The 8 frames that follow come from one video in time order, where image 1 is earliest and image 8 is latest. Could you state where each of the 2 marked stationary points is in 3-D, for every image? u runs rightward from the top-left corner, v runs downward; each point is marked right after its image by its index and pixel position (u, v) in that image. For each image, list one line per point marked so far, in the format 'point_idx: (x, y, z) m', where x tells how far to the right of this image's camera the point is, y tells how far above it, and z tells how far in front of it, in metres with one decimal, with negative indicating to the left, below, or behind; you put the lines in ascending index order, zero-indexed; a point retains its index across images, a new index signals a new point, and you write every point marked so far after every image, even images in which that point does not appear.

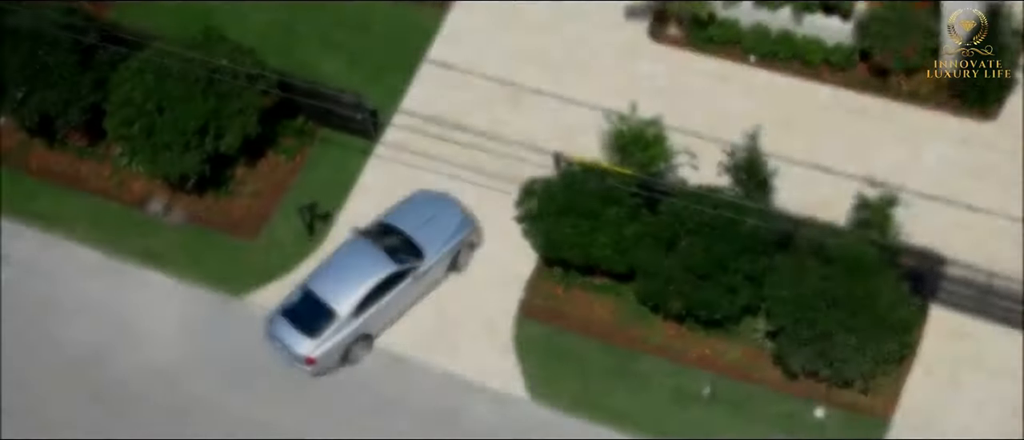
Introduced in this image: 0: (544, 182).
0: (+0.4, +0.5, +19.8) m
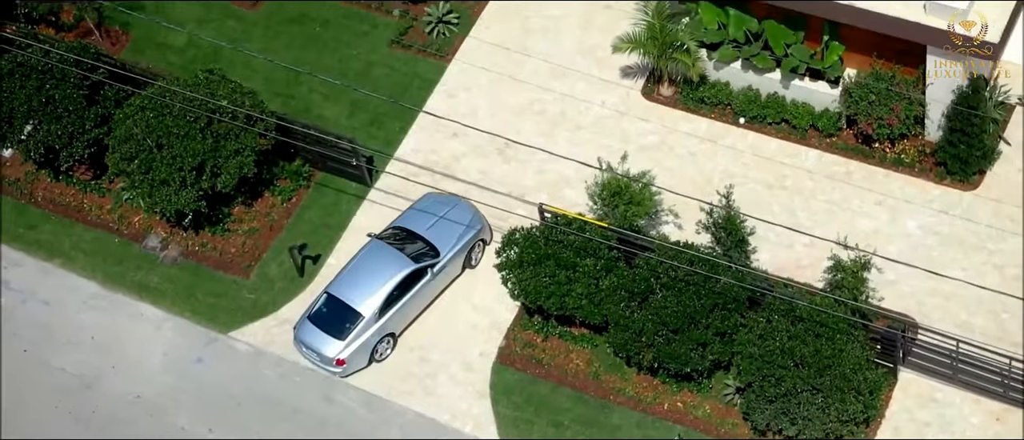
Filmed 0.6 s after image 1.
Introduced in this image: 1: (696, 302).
0: (+0.2, -0.2, +20.2) m
1: (+2.4, -1.1, +19.1) m
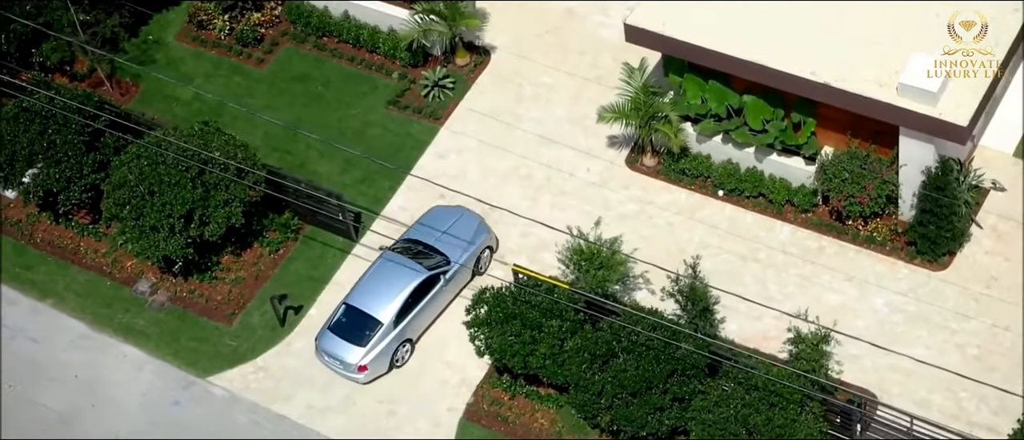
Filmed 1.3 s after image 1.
0: (-0.2, -1.0, +20.7) m
1: (+1.9, -2.0, +19.4) m
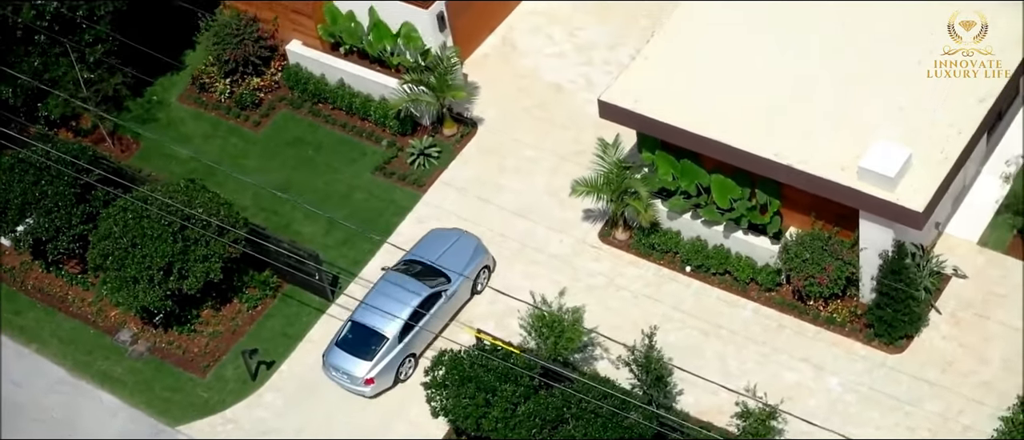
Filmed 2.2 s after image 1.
0: (-0.8, -2.0, +21.3) m
1: (+1.2, -2.9, +19.9) m
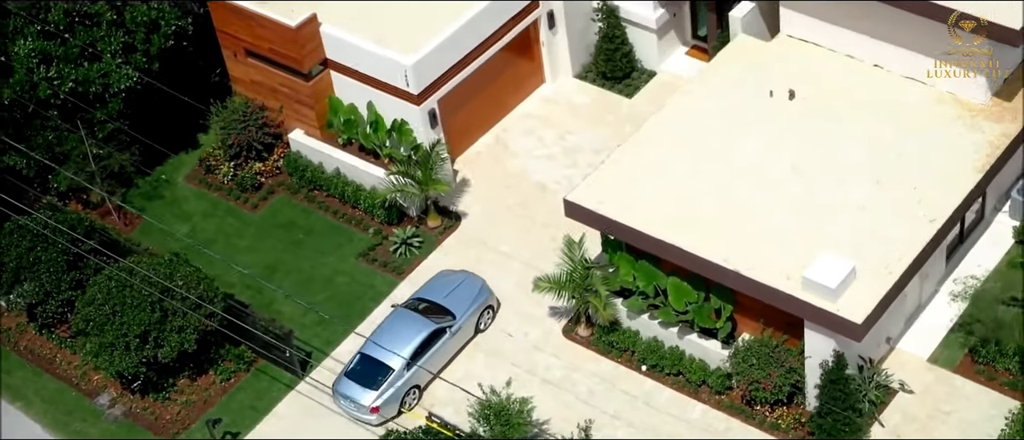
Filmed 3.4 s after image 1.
0: (-1.7, -3.2, +22.1) m
1: (+0.2, -4.2, +20.5) m
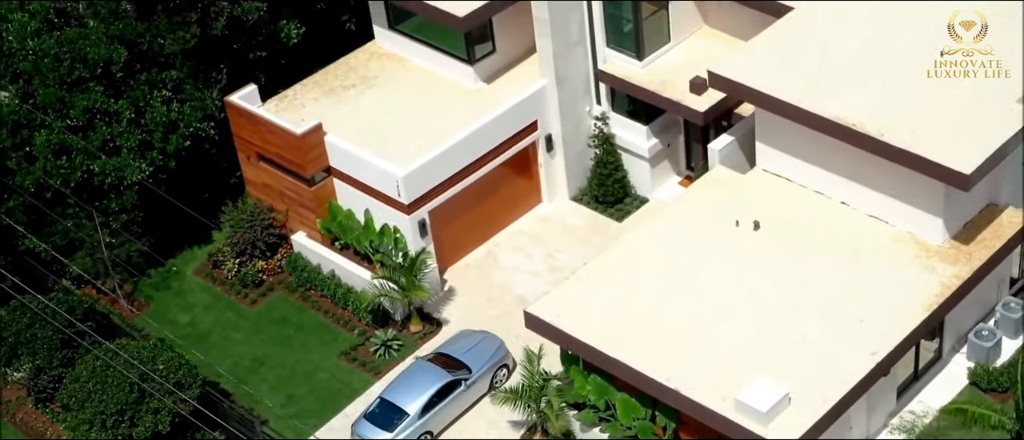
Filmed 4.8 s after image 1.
0: (-2.7, -4.8, +23.1) m
1: (-1.0, -5.7, +21.3) m
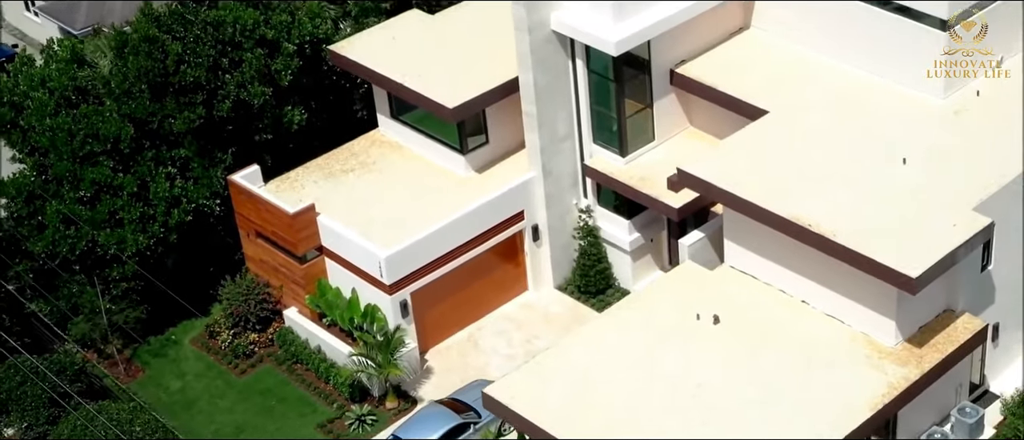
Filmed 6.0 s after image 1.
0: (-3.7, -6.0, +24.0) m
1: (-2.1, -6.9, +22.1) m
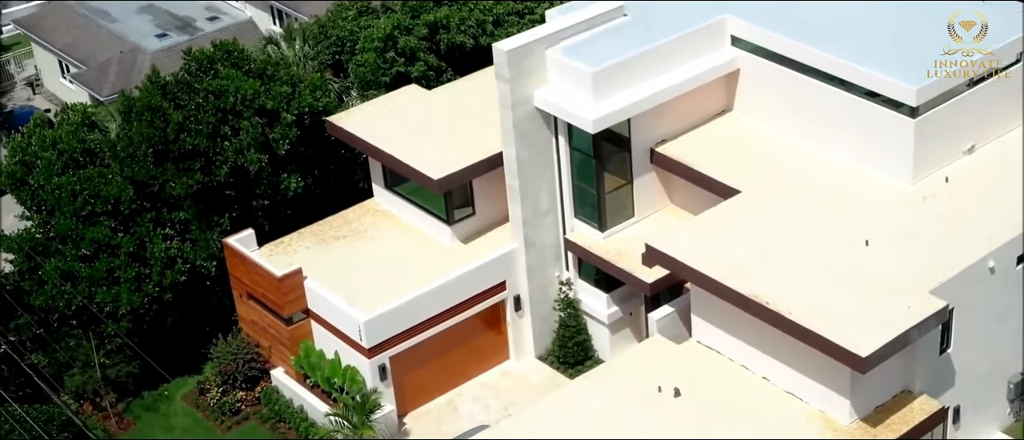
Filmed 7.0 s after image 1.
0: (-4.6, -7.0, +24.8) m
1: (-3.1, -7.9, +22.7) m
